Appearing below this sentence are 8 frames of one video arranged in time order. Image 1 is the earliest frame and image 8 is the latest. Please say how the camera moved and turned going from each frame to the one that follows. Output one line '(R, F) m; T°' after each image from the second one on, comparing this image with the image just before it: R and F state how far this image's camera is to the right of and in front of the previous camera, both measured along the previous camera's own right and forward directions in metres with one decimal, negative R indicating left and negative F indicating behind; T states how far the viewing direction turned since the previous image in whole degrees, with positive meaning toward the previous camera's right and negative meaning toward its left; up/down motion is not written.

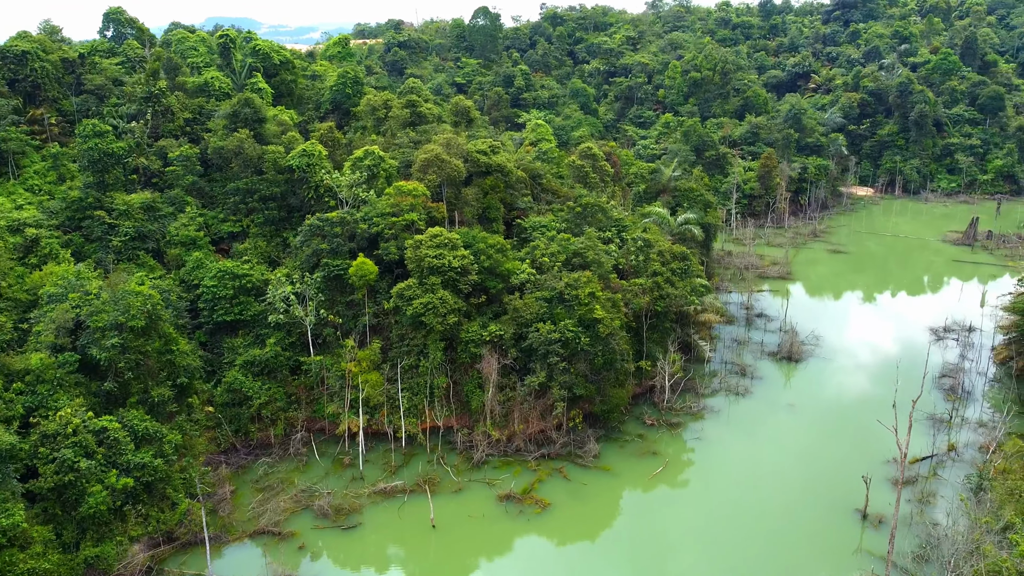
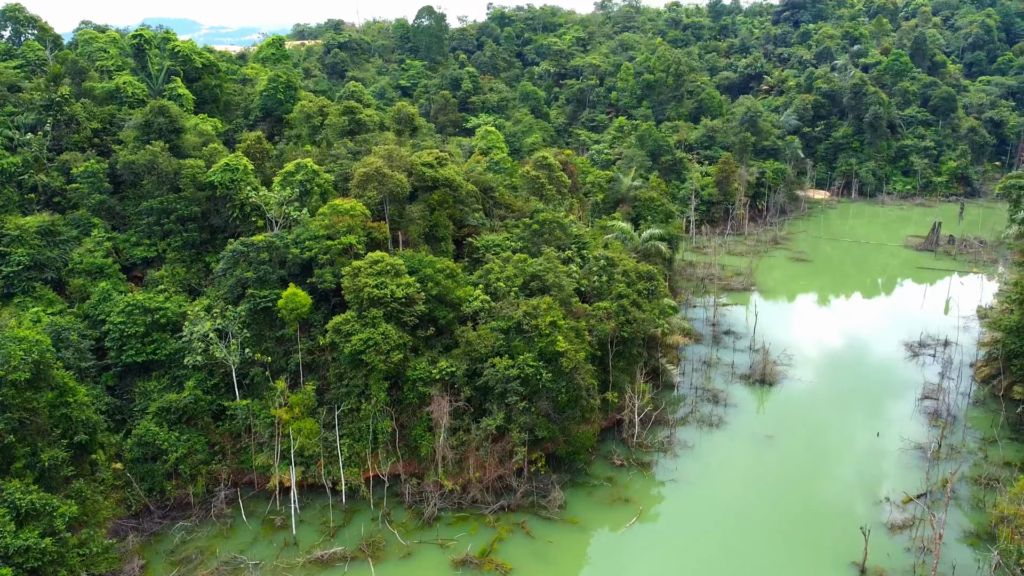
(0.0, +1.7) m; +3°
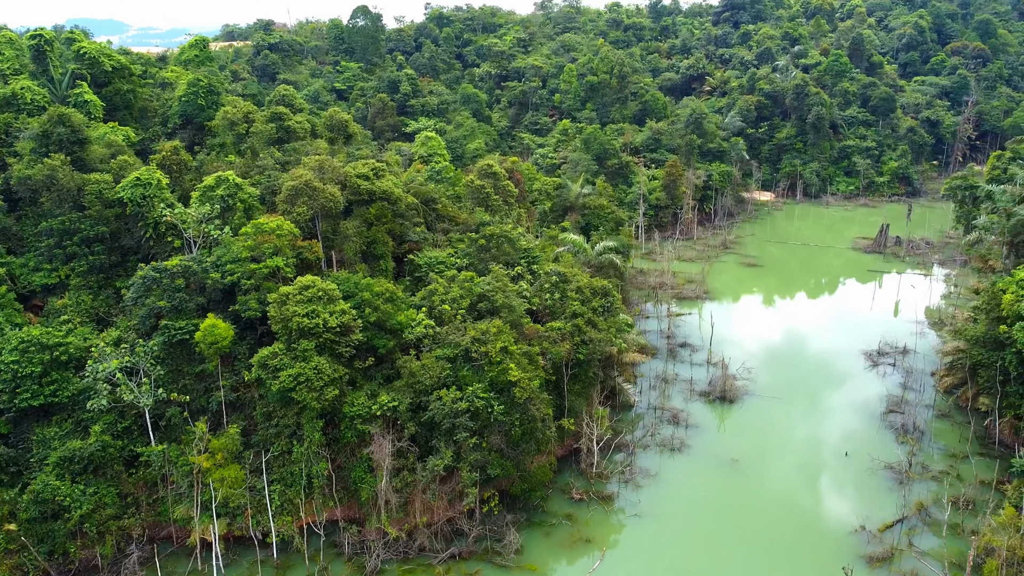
(0.0, +1.2) m; +4°
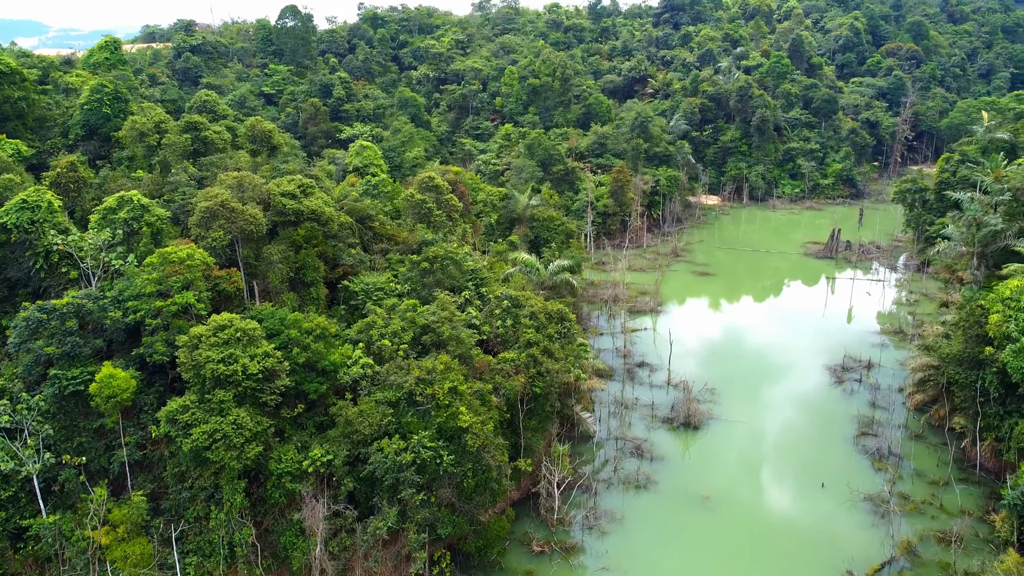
(-0.1, +1.5) m; +4°
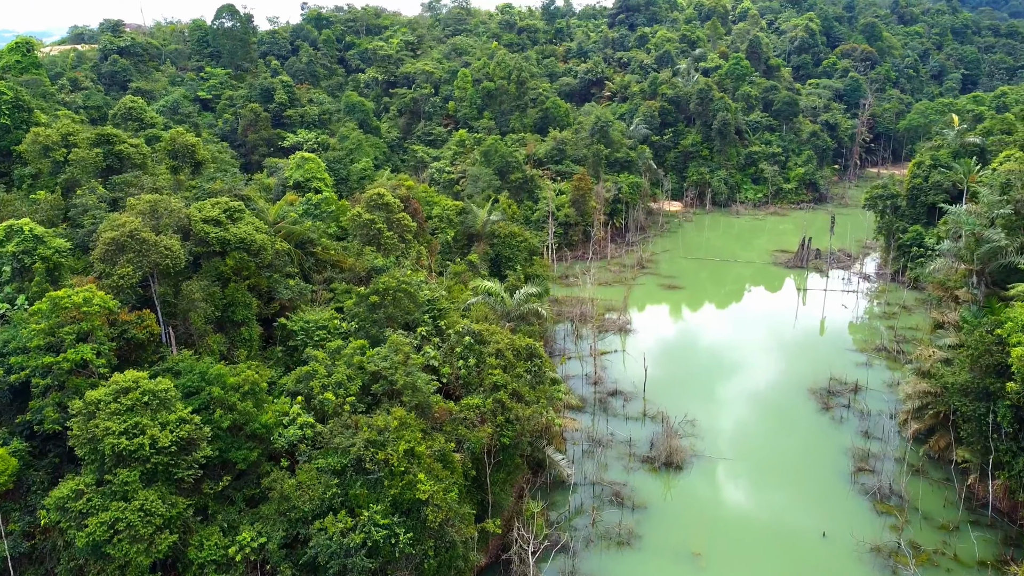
(-0.1, +1.7) m; +3°
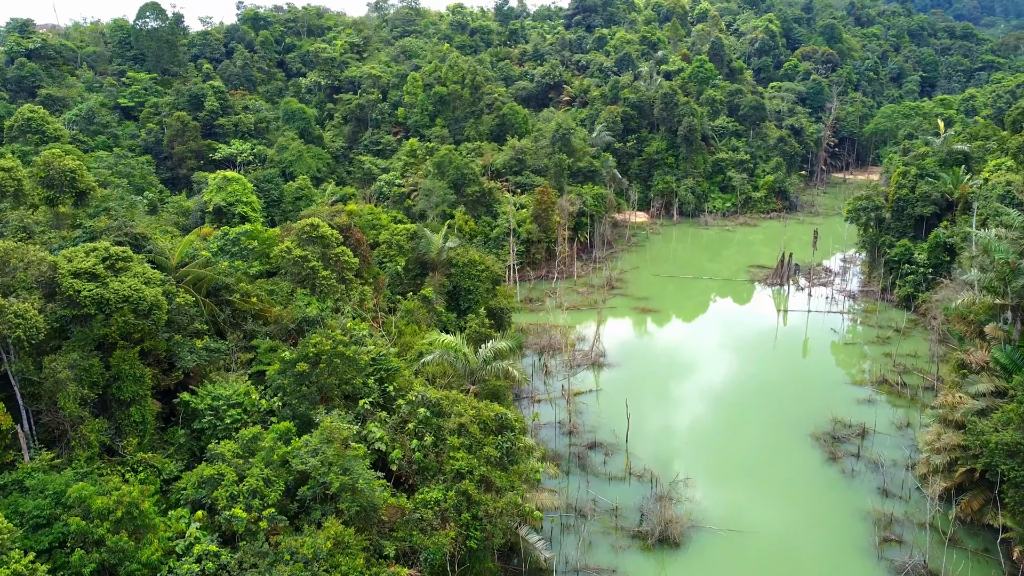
(-0.1, +2.5) m; +3°
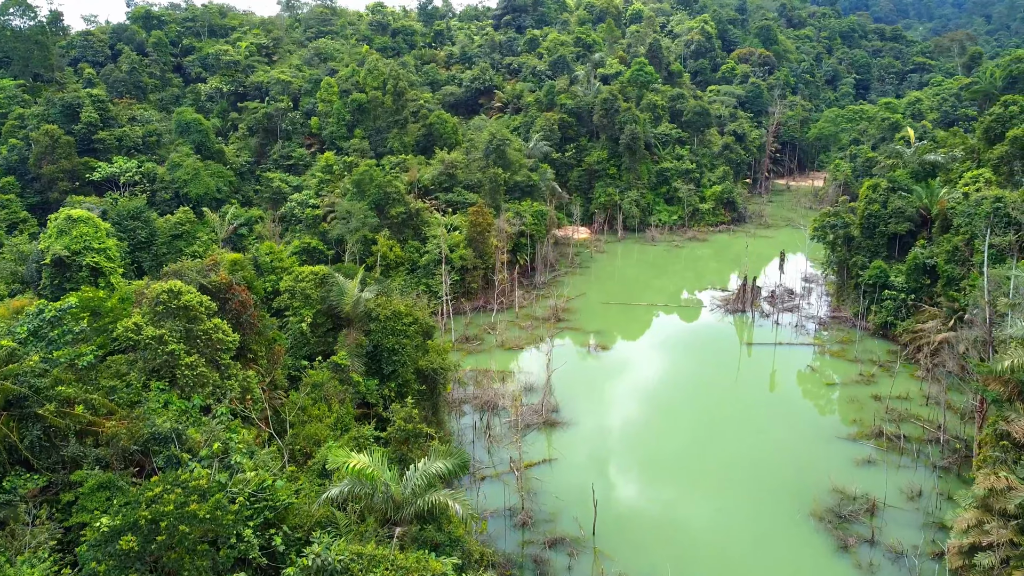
(0.0, +3.2) m; +5°
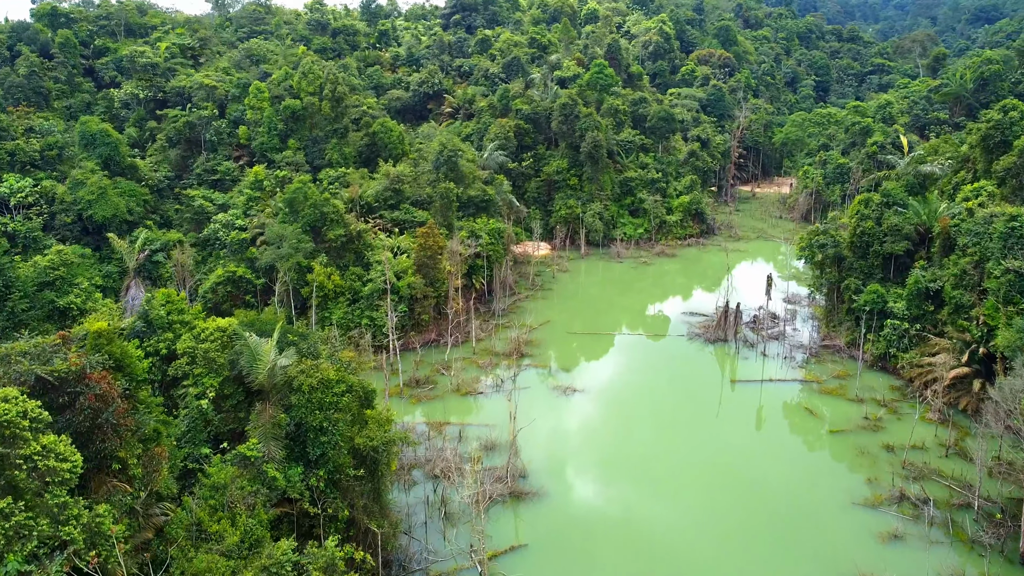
(0.0, +2.7) m; +3°
